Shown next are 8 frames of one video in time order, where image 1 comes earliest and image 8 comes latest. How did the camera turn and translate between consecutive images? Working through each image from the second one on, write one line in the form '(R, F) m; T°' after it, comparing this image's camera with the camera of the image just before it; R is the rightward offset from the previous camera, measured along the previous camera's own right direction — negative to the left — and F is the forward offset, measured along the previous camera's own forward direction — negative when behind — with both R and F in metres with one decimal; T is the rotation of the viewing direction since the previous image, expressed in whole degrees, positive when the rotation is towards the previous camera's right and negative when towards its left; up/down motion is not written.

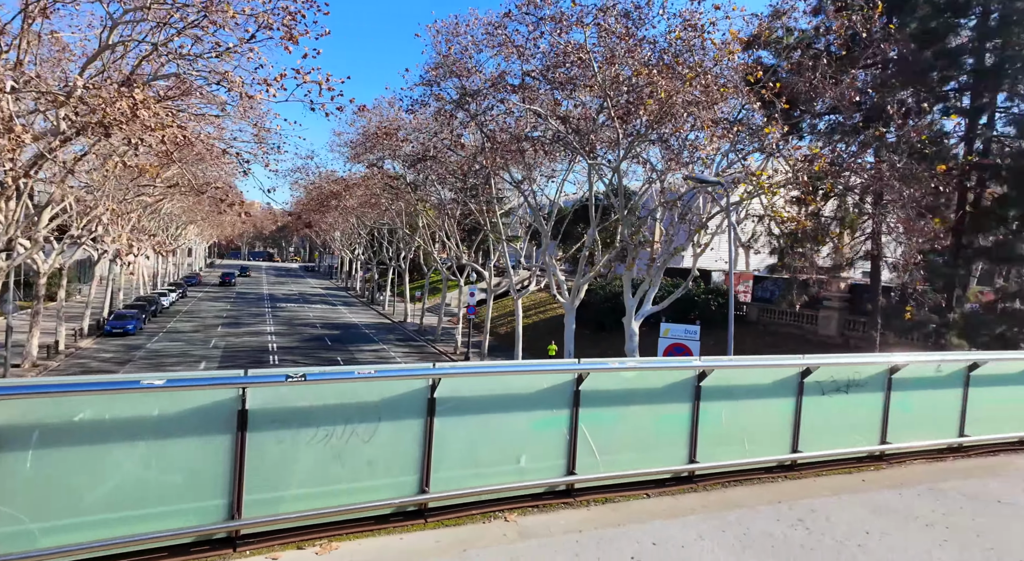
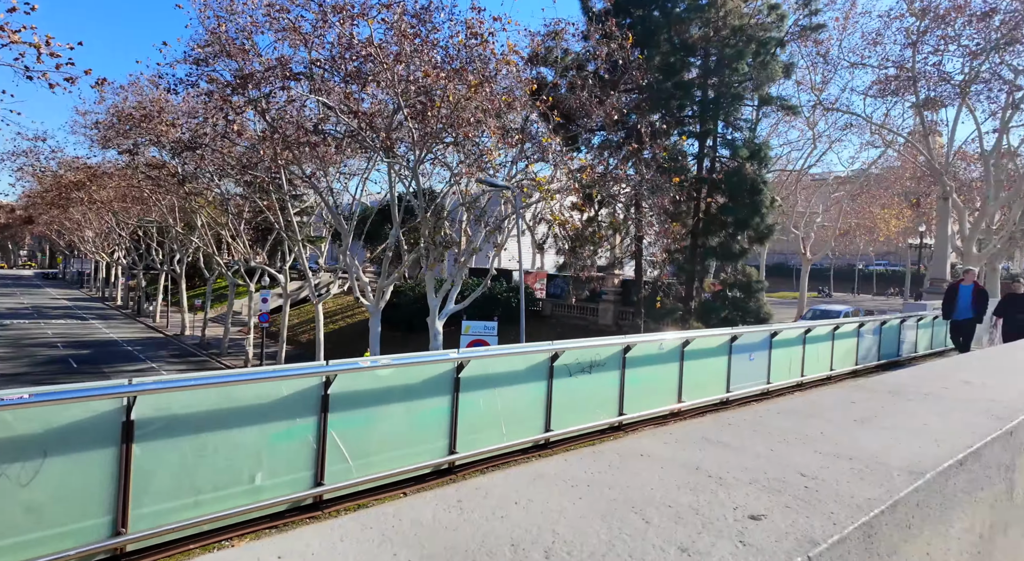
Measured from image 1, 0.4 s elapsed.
(+0.1, 0.0) m; +20°
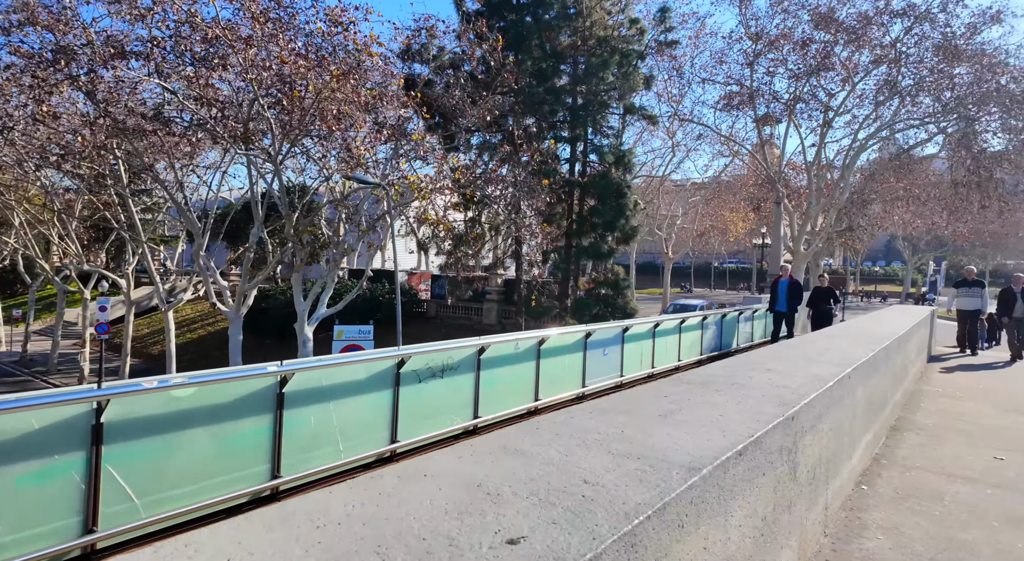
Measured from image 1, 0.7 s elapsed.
(+0.1, 0.0) m; +12°
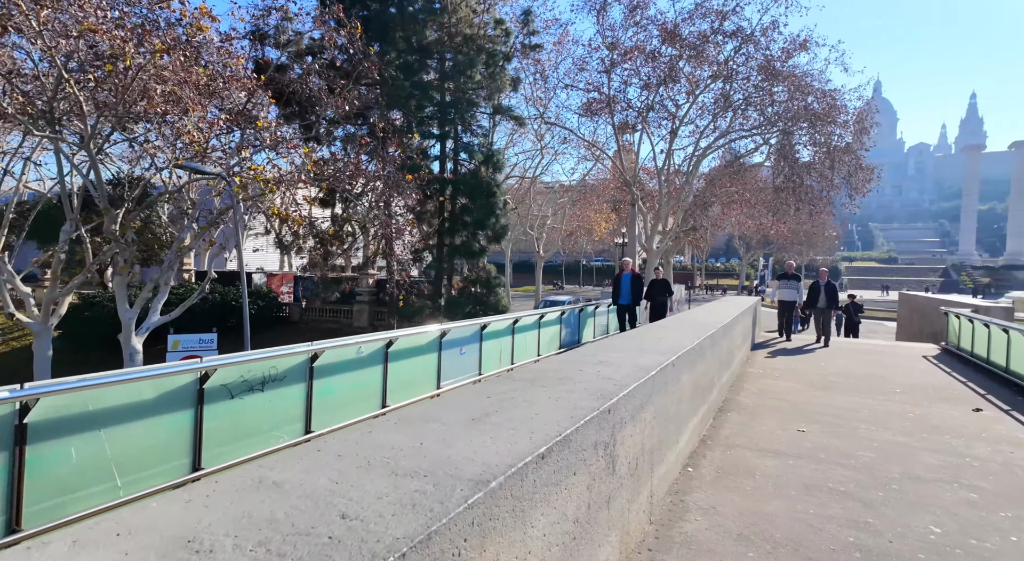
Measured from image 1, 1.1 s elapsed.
(+0.1, +0.1) m; +13°
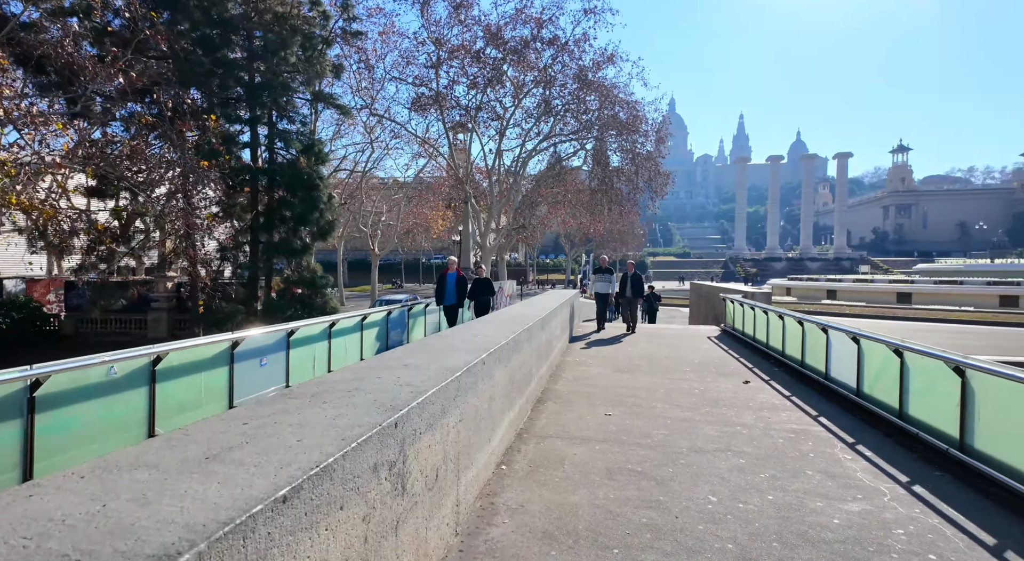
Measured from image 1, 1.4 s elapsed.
(+0.1, +0.1) m; +17°
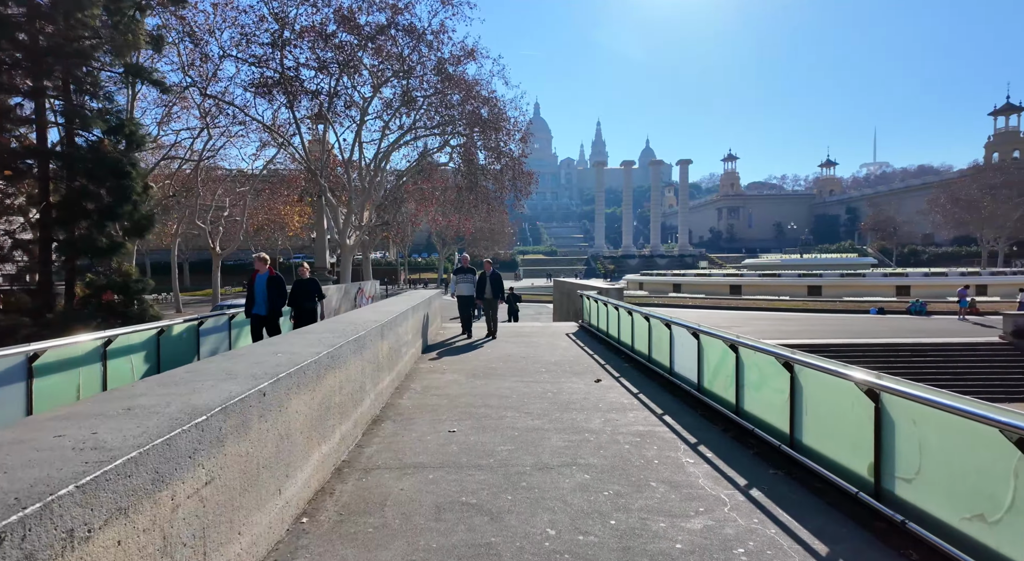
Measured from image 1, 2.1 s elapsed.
(+0.3, +0.5) m; +13°
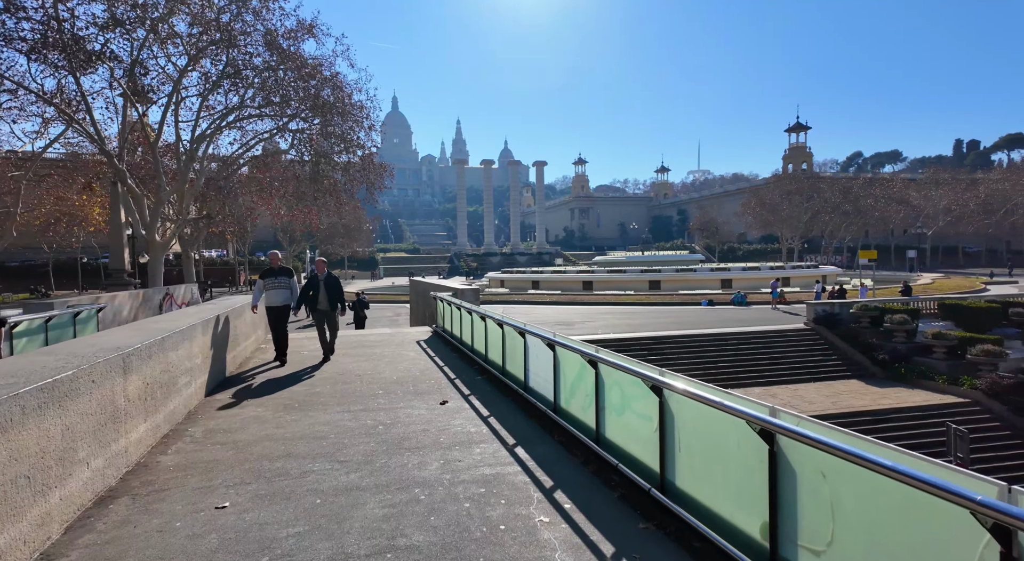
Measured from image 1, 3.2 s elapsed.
(+0.3, +1.0) m; +14°
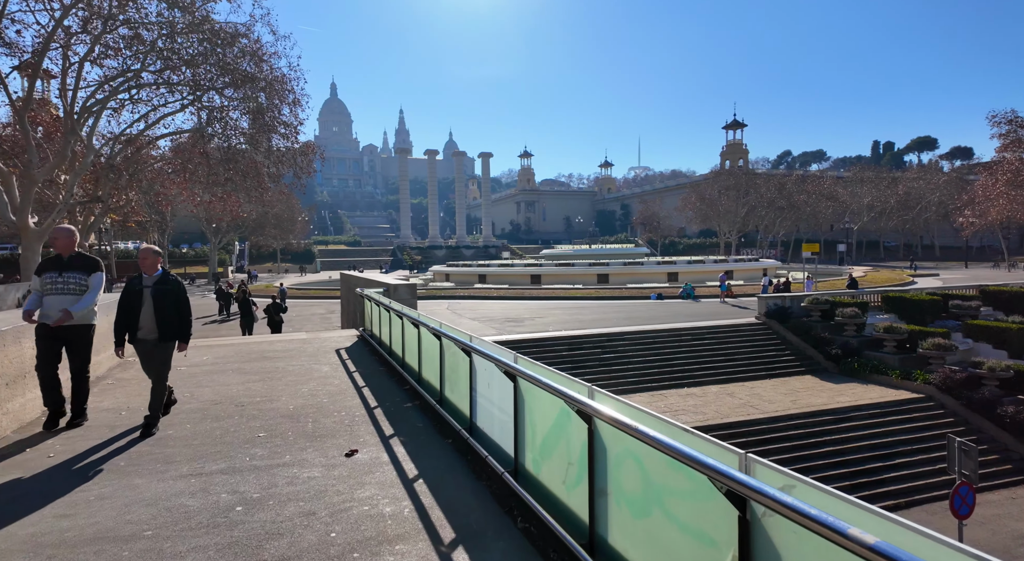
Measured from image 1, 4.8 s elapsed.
(0.0, +1.7) m; +5°
